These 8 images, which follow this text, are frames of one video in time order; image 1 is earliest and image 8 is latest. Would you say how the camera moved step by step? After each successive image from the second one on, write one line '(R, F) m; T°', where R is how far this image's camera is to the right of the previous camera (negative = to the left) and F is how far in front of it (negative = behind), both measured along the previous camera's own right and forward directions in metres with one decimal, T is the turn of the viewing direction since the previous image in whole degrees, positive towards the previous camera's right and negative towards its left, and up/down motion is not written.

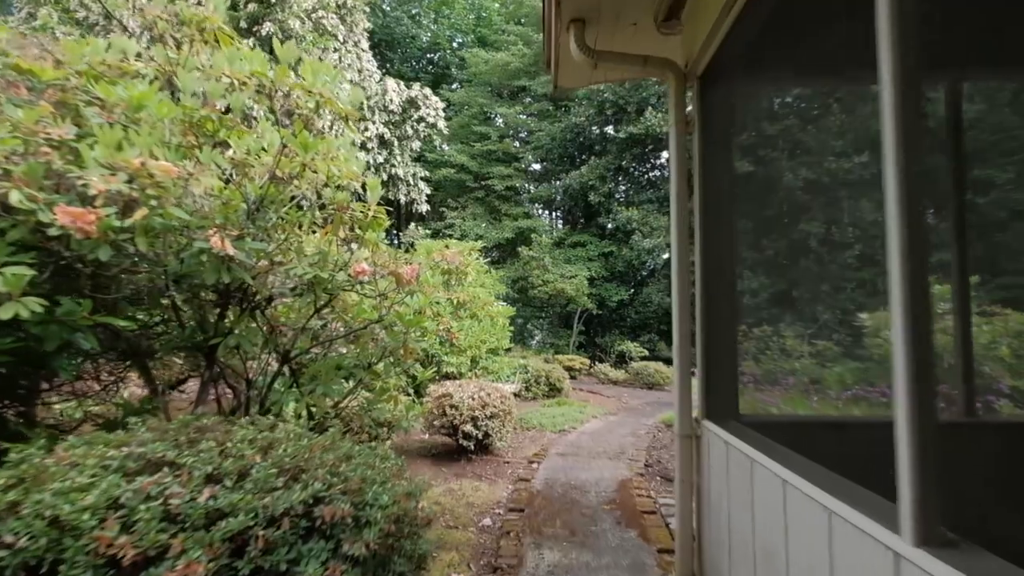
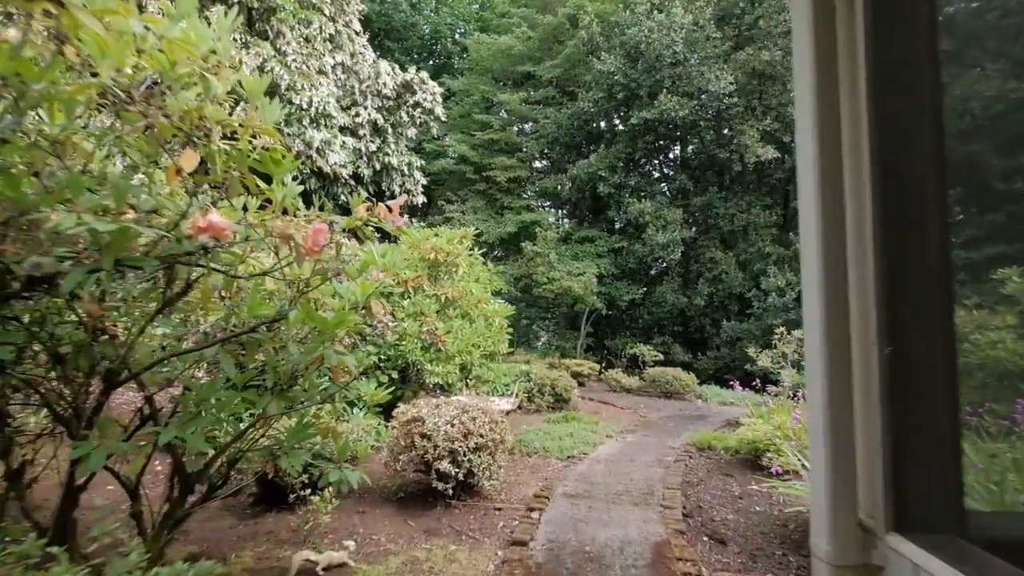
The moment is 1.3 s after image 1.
(+0.1, +1.0) m; -1°
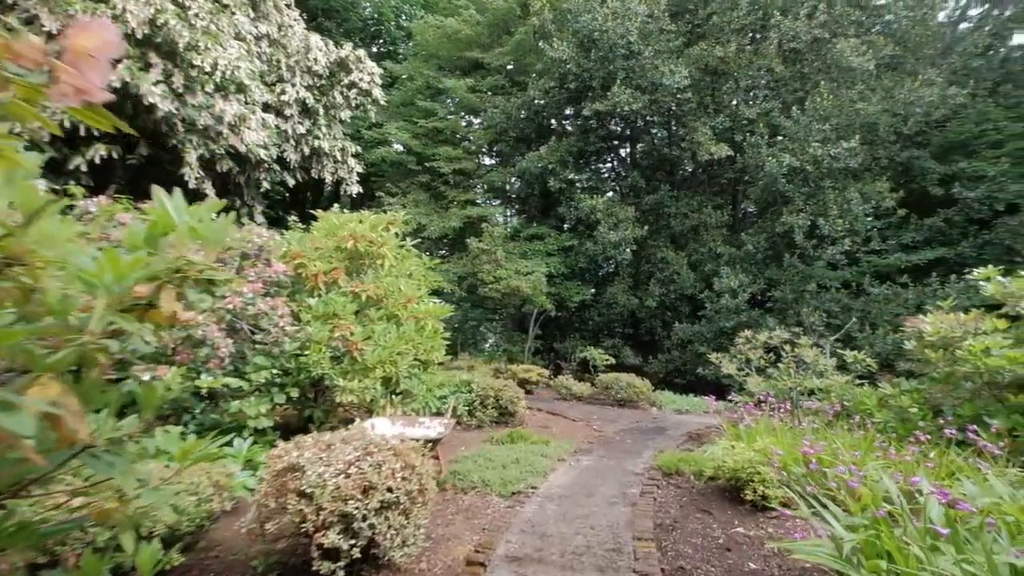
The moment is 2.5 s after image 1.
(+0.1, +0.8) m; +6°
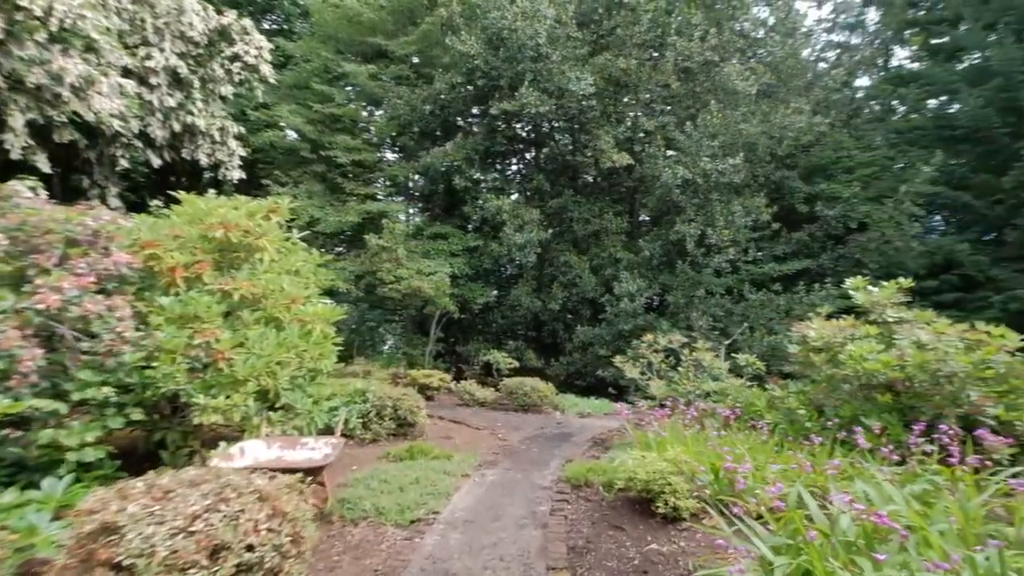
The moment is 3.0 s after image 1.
(0.0, +0.3) m; +11°
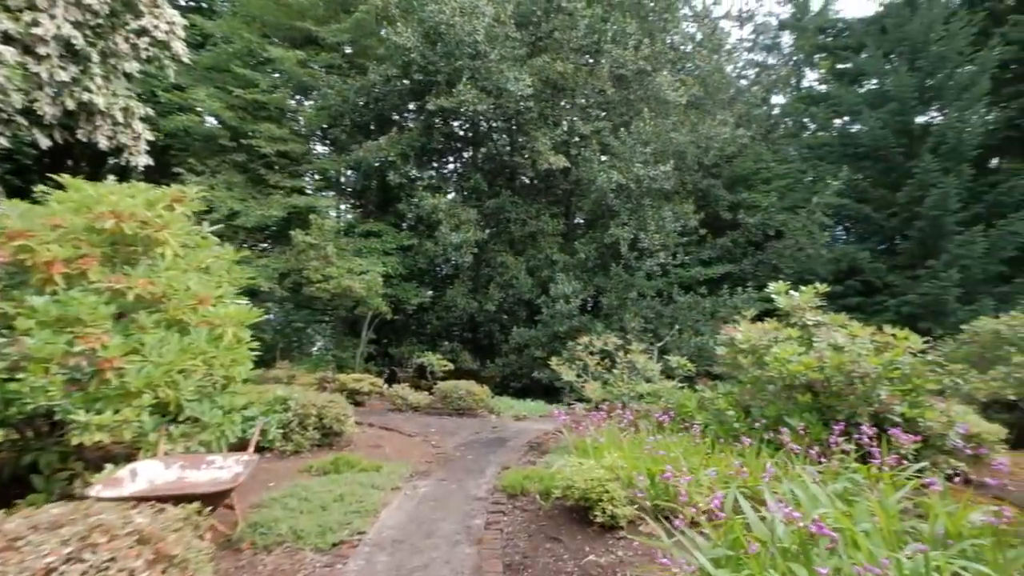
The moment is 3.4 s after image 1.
(0.0, +0.2) m; +7°
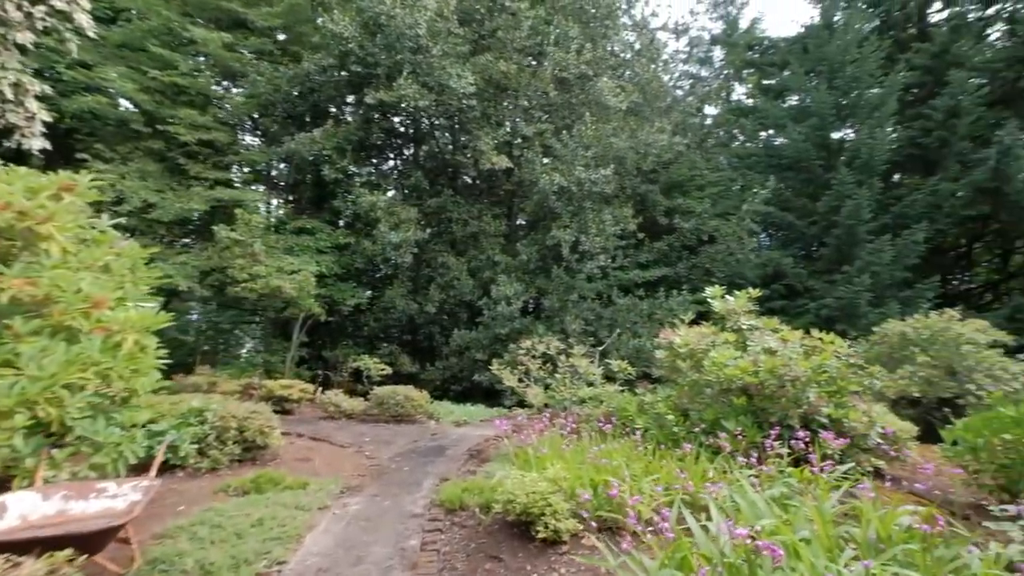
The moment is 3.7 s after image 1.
(0.0, +0.2) m; +7°
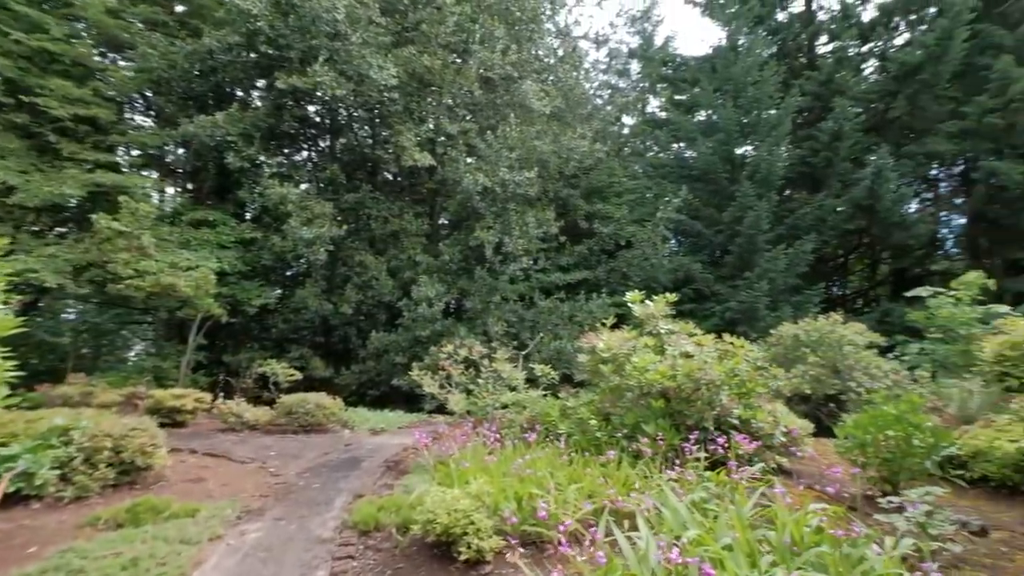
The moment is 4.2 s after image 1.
(0.0, +0.2) m; +9°
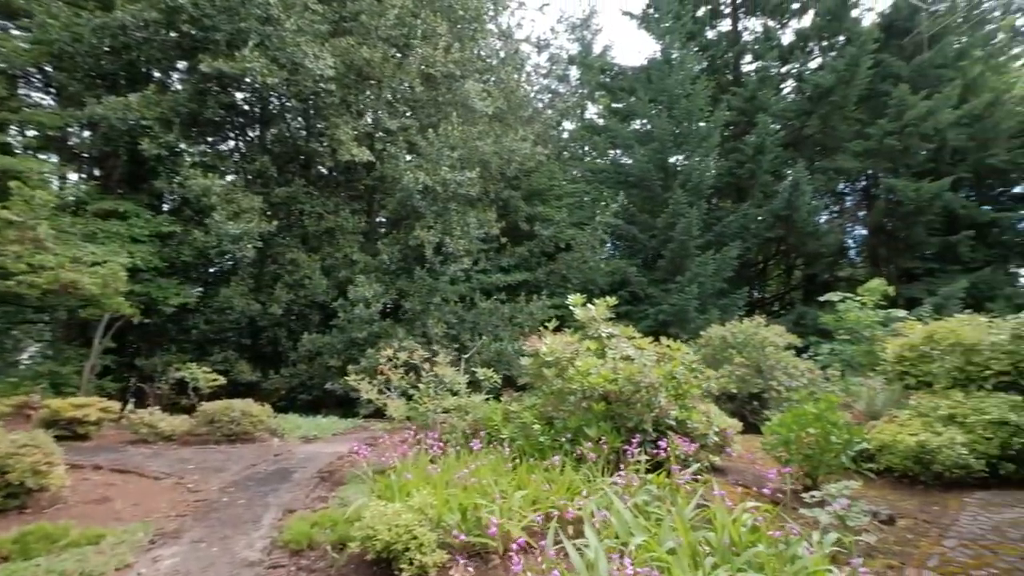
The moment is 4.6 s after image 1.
(0.0, +0.1) m; +7°
